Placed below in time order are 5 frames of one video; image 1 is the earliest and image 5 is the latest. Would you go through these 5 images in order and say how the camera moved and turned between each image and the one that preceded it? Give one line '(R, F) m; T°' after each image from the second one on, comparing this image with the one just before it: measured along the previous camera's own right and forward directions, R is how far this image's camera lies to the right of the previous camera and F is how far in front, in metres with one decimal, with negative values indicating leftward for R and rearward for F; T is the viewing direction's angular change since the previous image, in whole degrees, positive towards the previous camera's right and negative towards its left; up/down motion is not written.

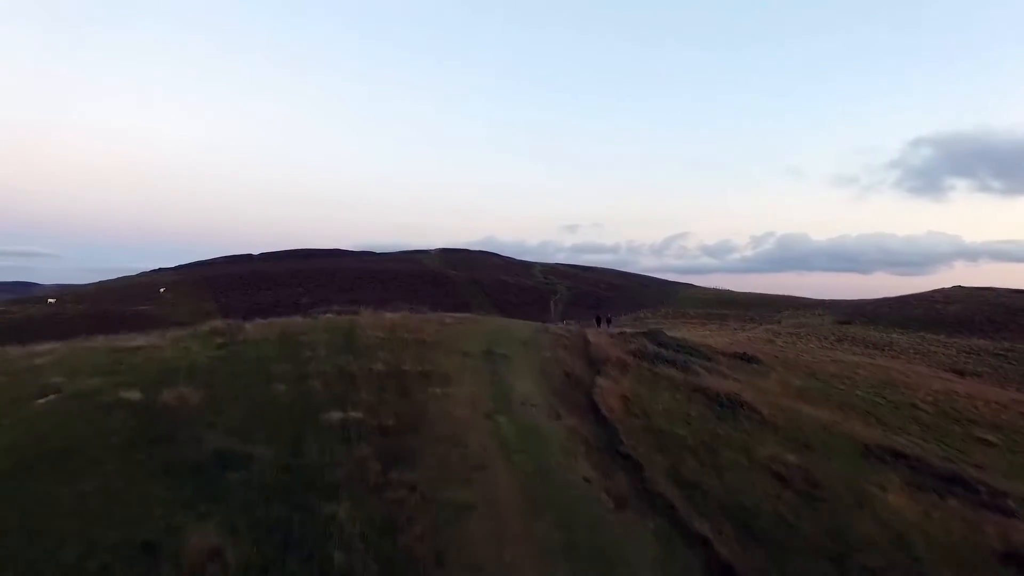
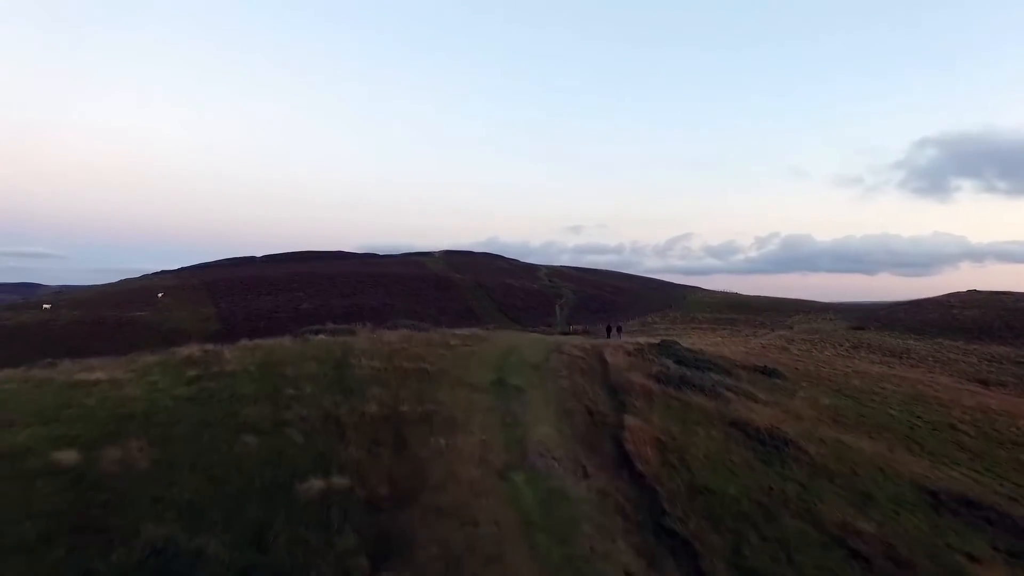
(-0.2, +1.4) m; 0°
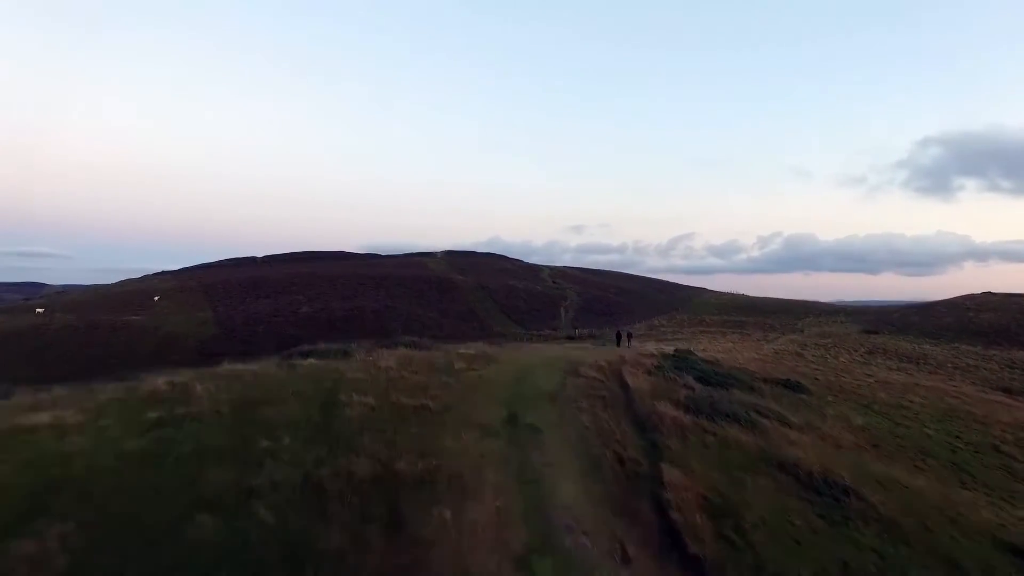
(-0.2, +1.4) m; 0°
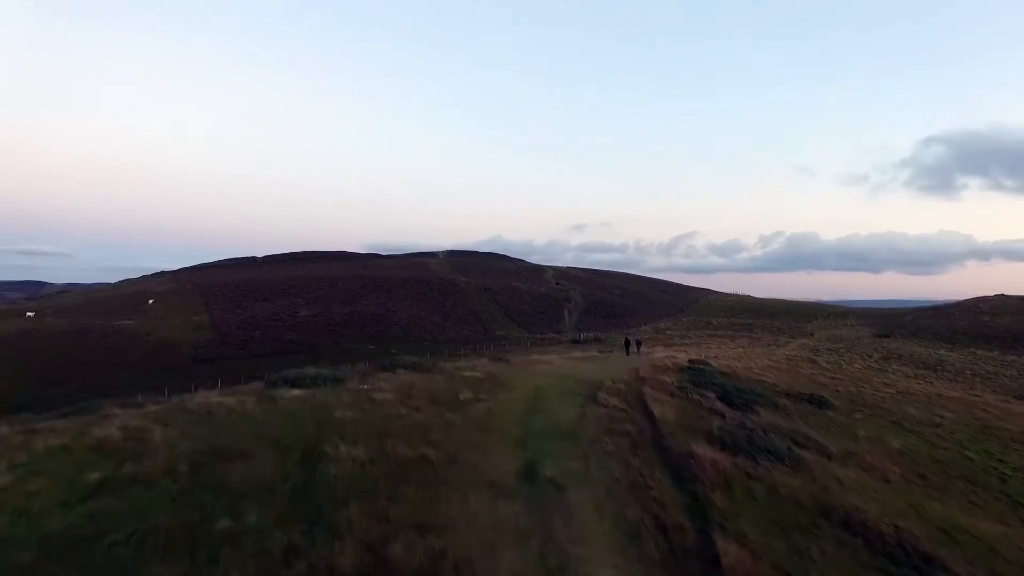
(-0.2, +1.4) m; 0°
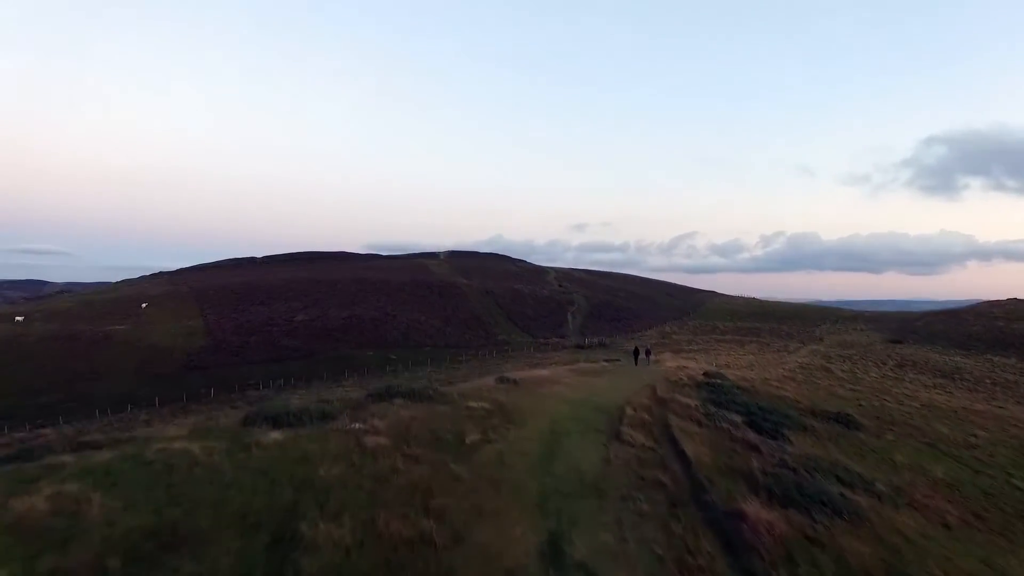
(-0.2, +1.5) m; 0°
